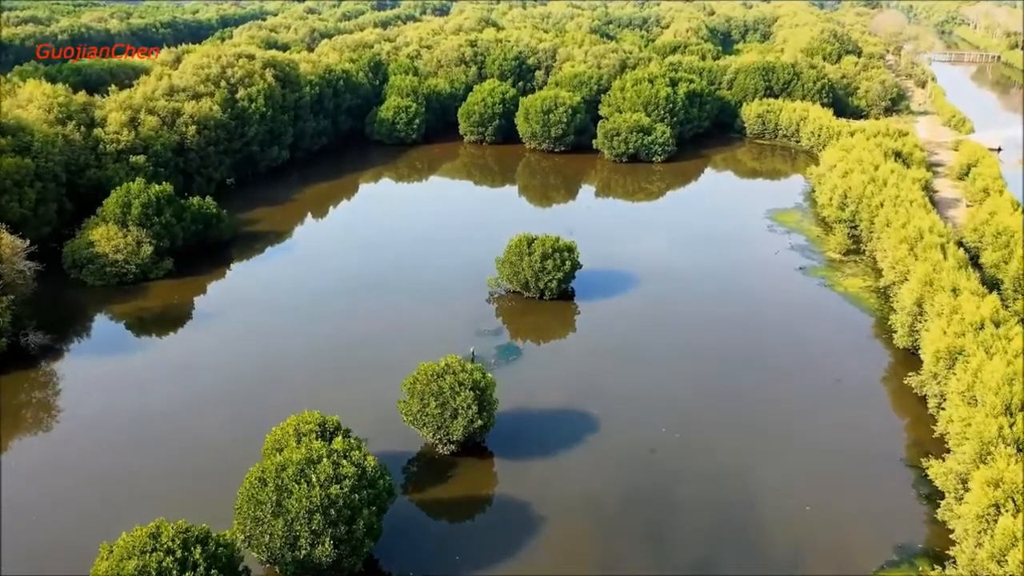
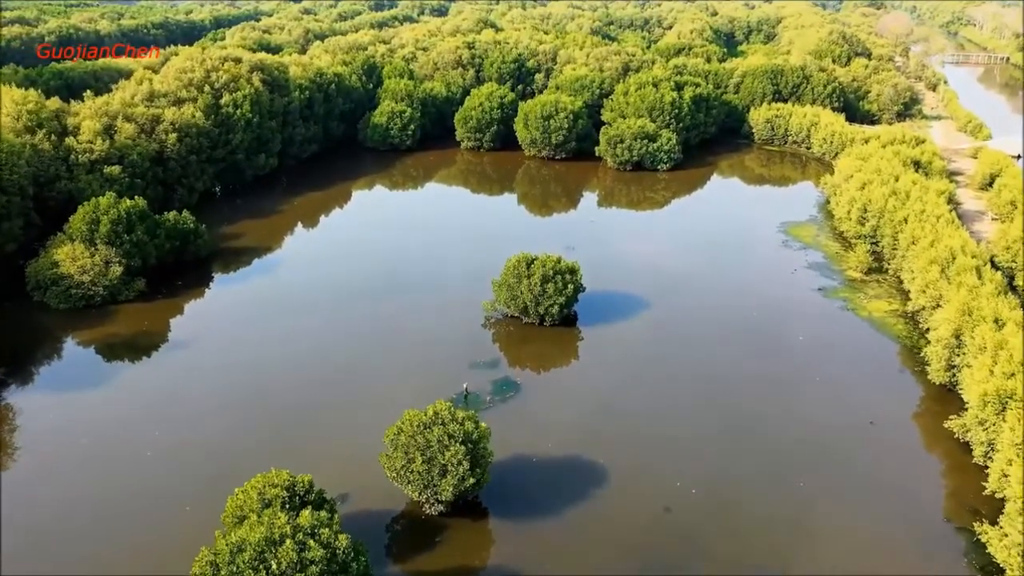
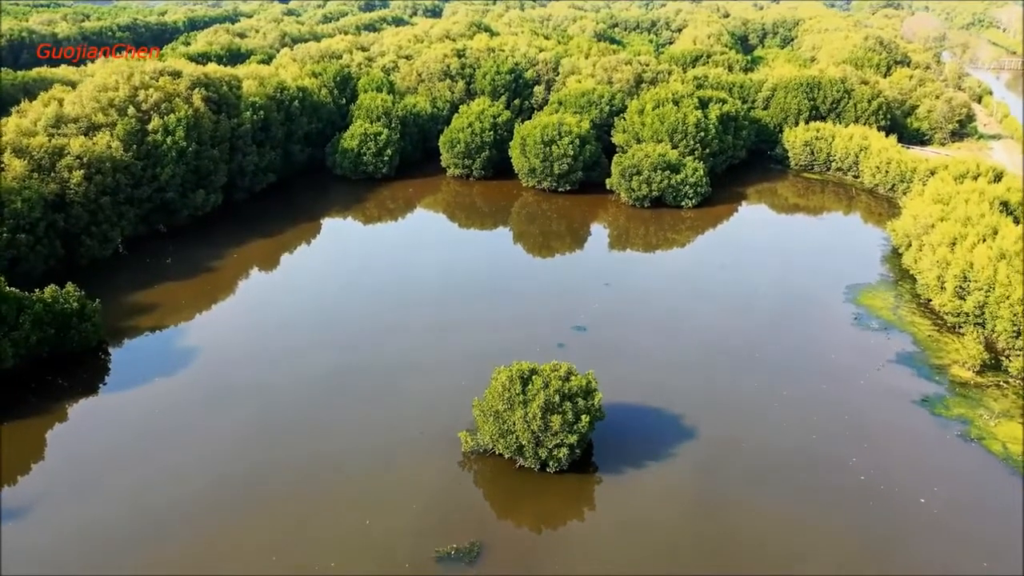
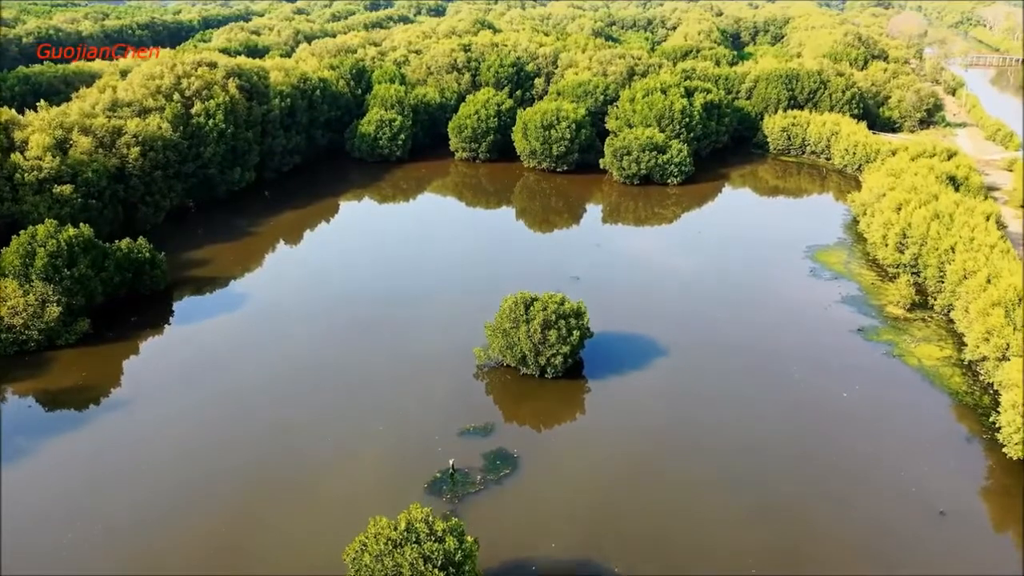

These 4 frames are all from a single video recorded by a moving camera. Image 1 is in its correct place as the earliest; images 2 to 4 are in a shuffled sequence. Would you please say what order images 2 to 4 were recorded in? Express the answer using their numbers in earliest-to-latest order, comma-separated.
2, 4, 3
